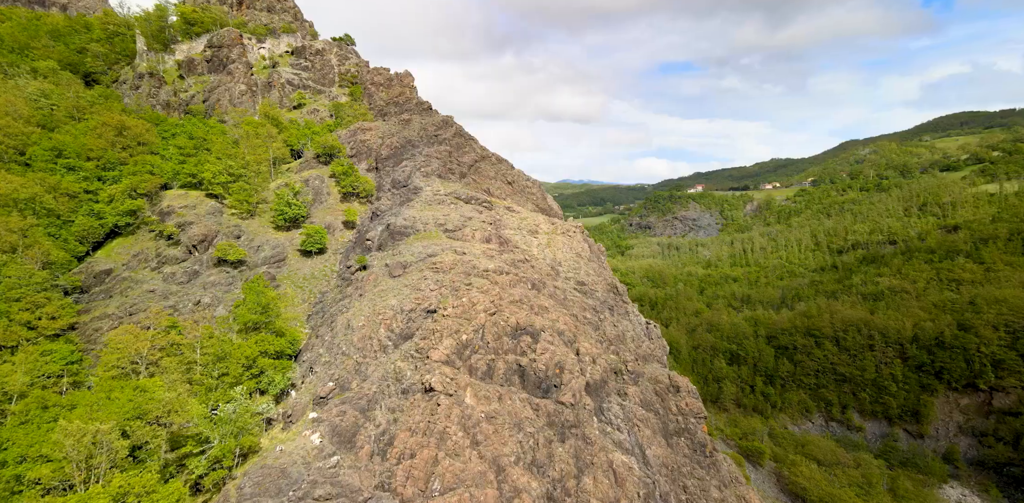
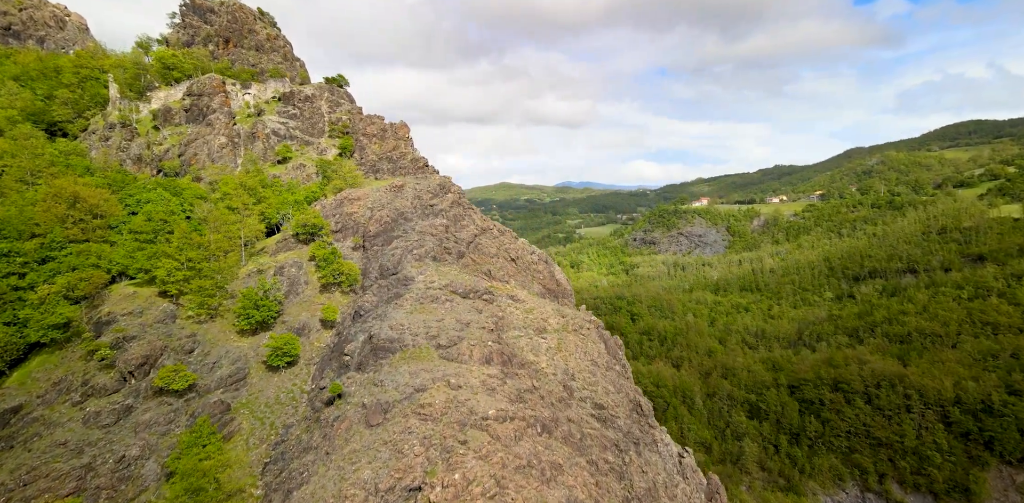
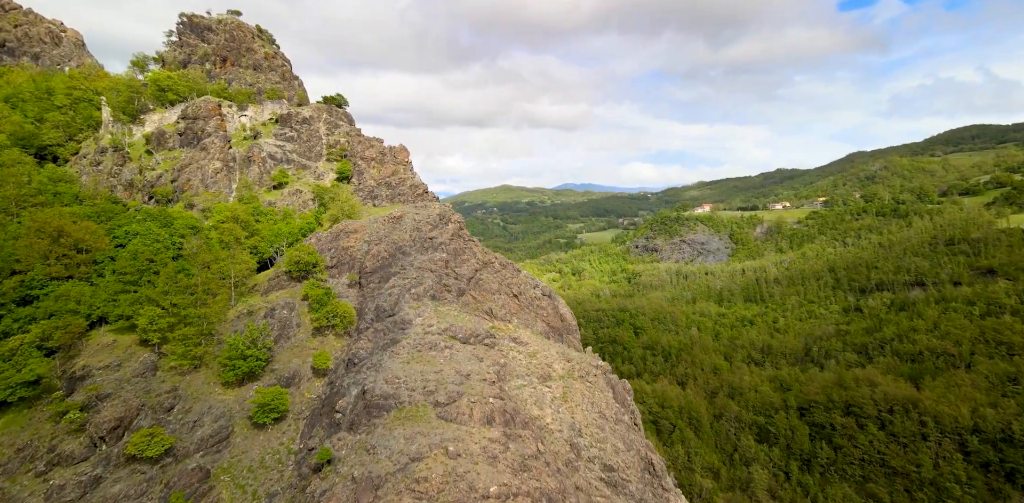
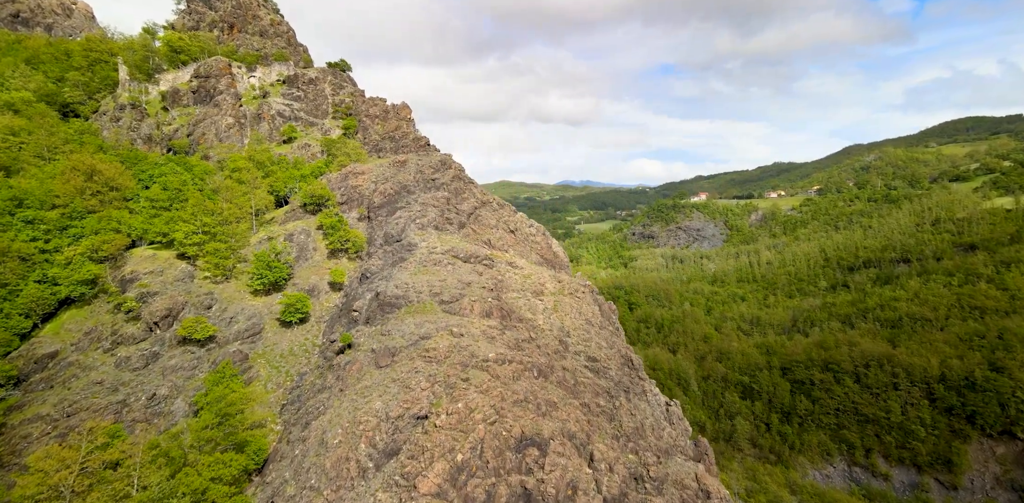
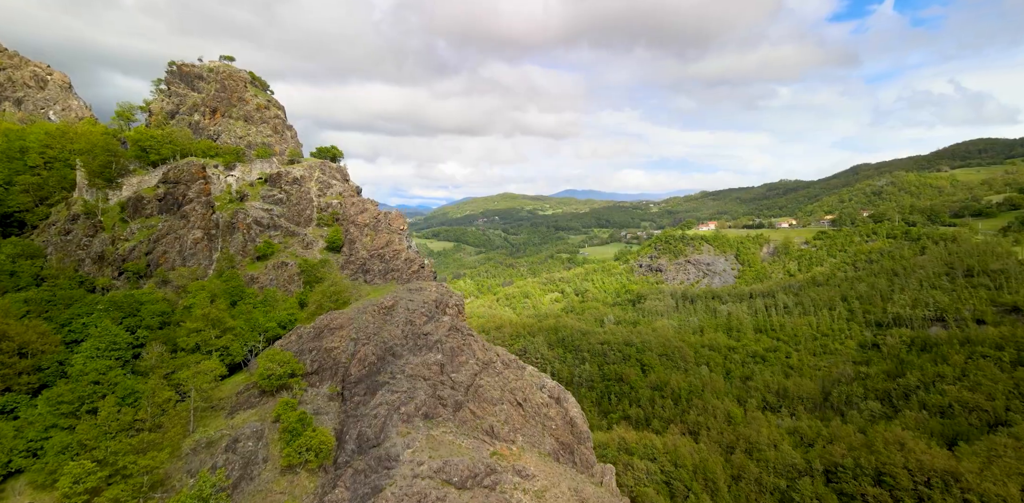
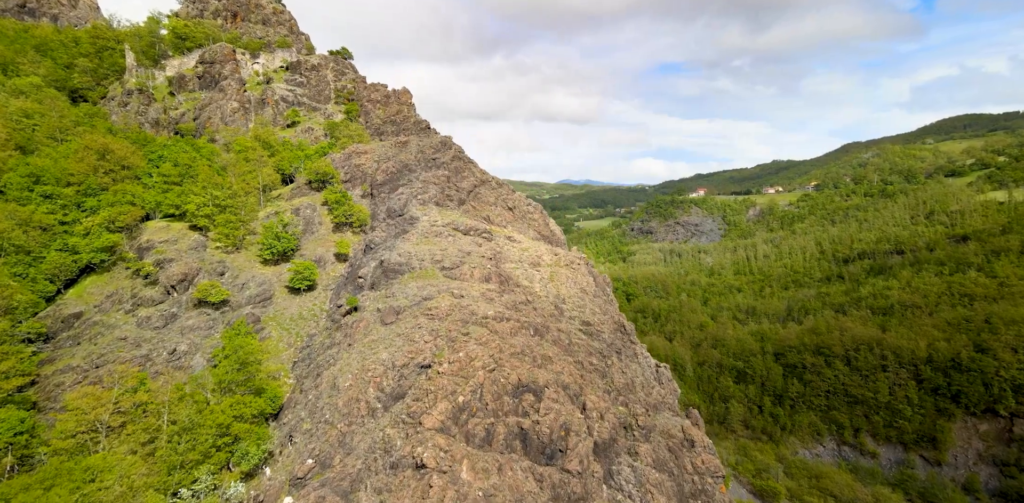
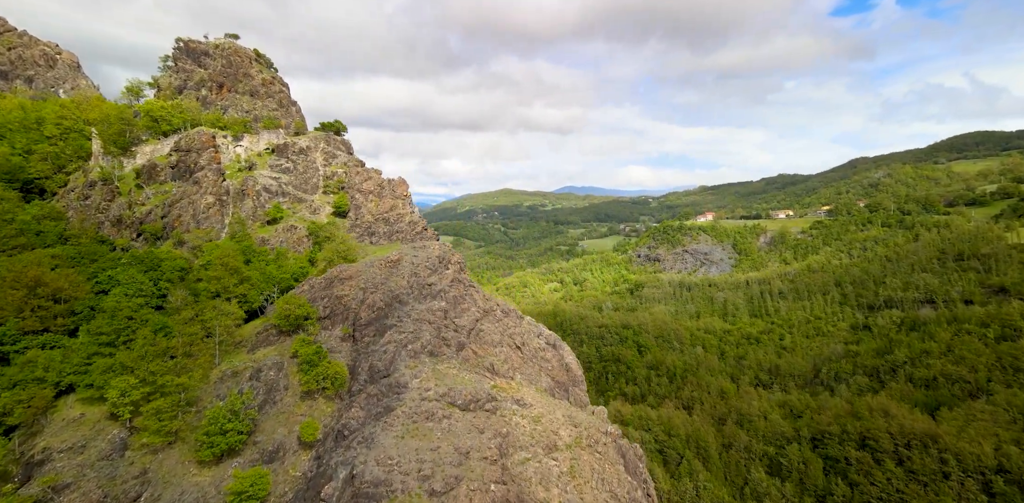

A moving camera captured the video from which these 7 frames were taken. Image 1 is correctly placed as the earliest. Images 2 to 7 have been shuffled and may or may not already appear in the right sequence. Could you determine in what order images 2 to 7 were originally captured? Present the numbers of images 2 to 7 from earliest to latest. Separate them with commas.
6, 4, 2, 3, 7, 5
